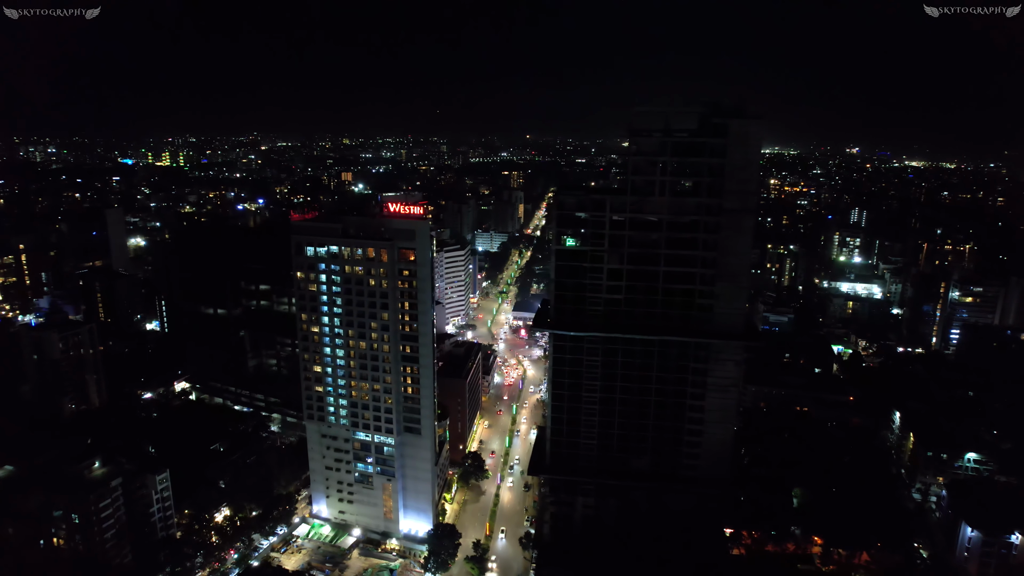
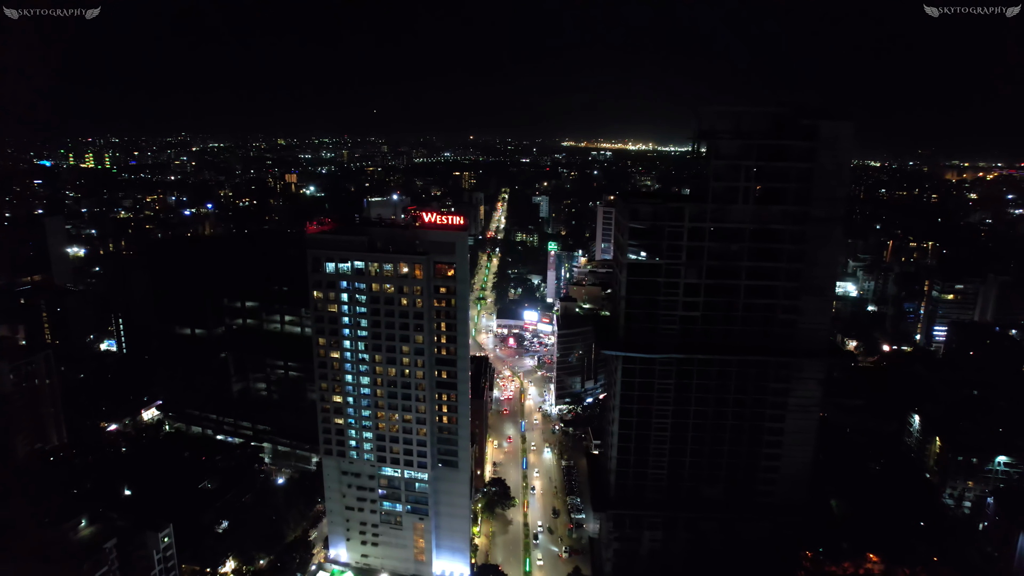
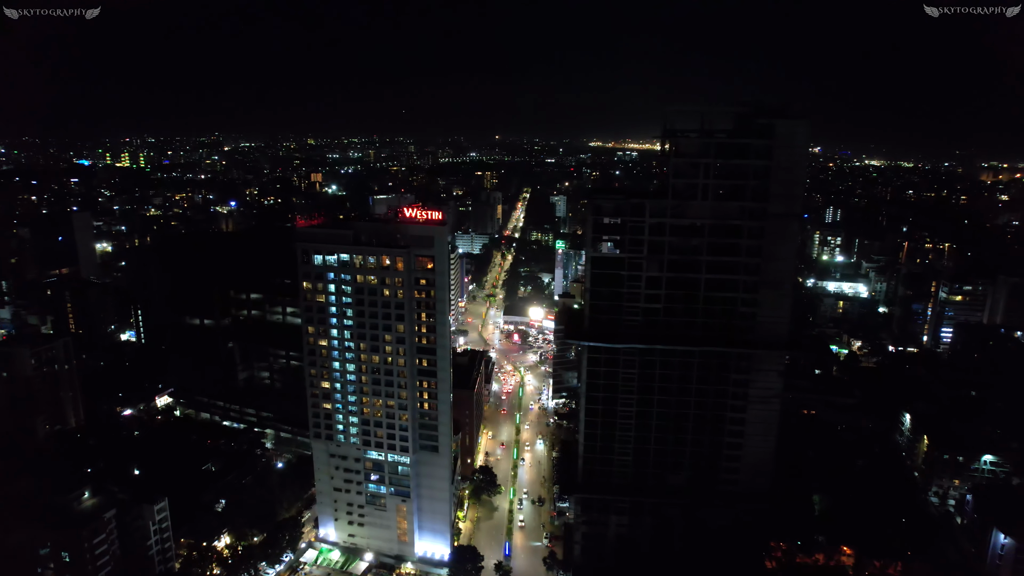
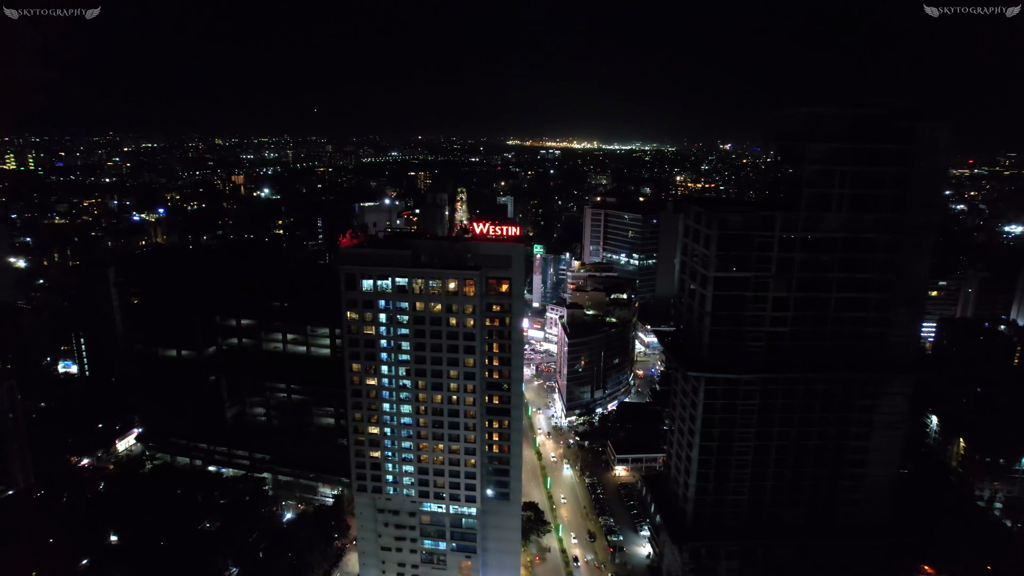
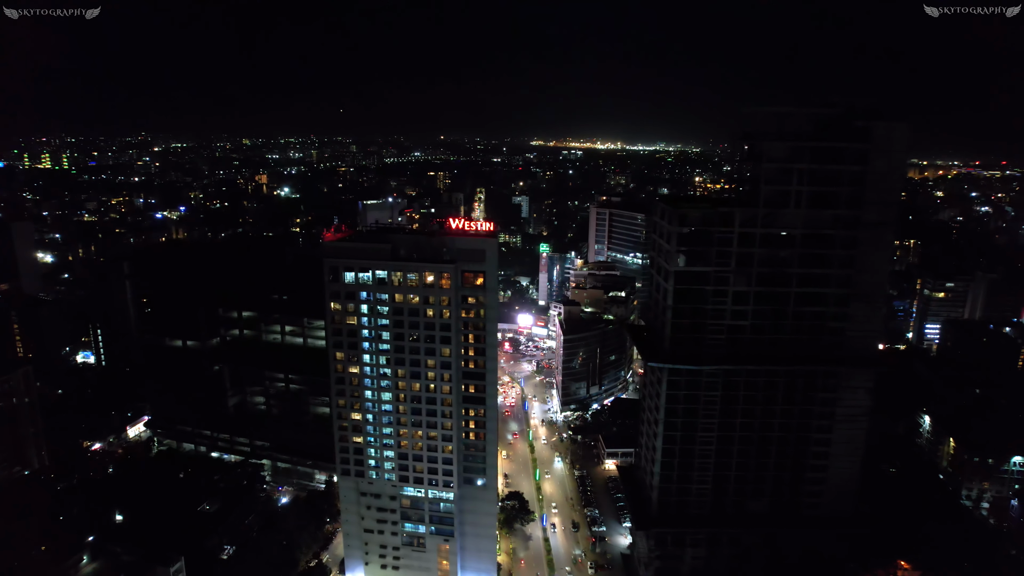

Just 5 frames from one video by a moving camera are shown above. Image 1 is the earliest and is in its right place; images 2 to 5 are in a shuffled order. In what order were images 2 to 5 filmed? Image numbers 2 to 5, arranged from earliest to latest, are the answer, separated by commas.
3, 2, 5, 4
